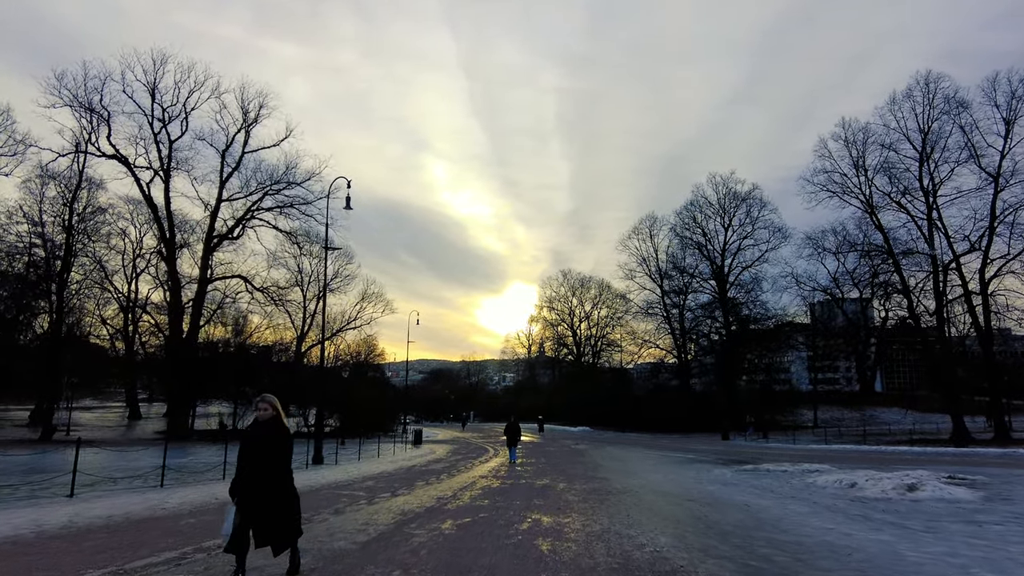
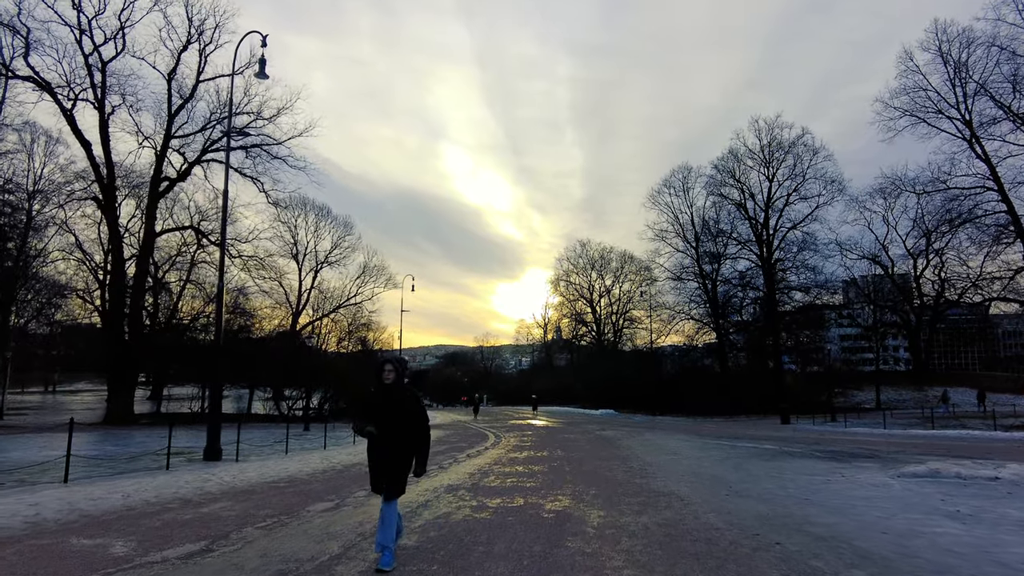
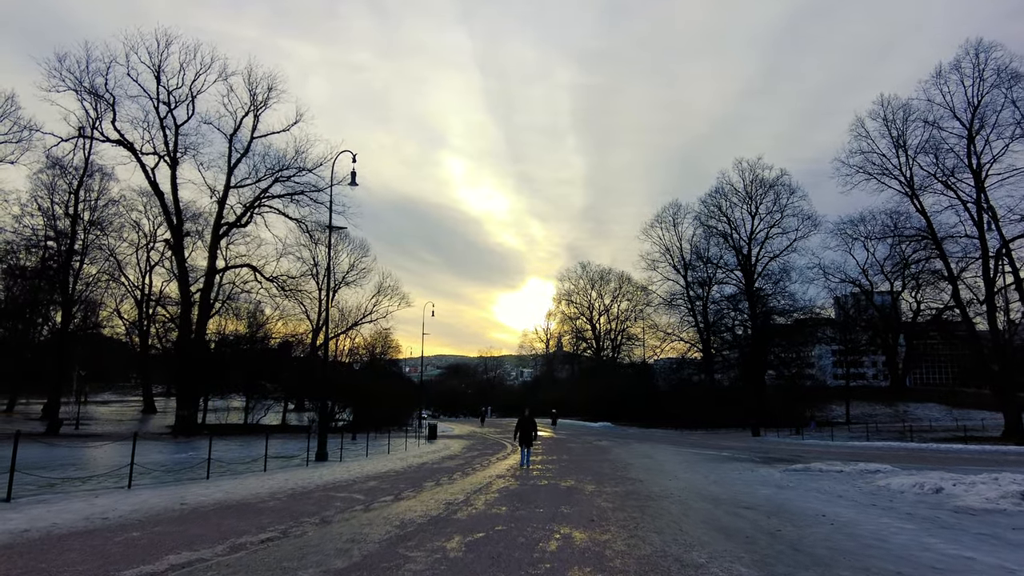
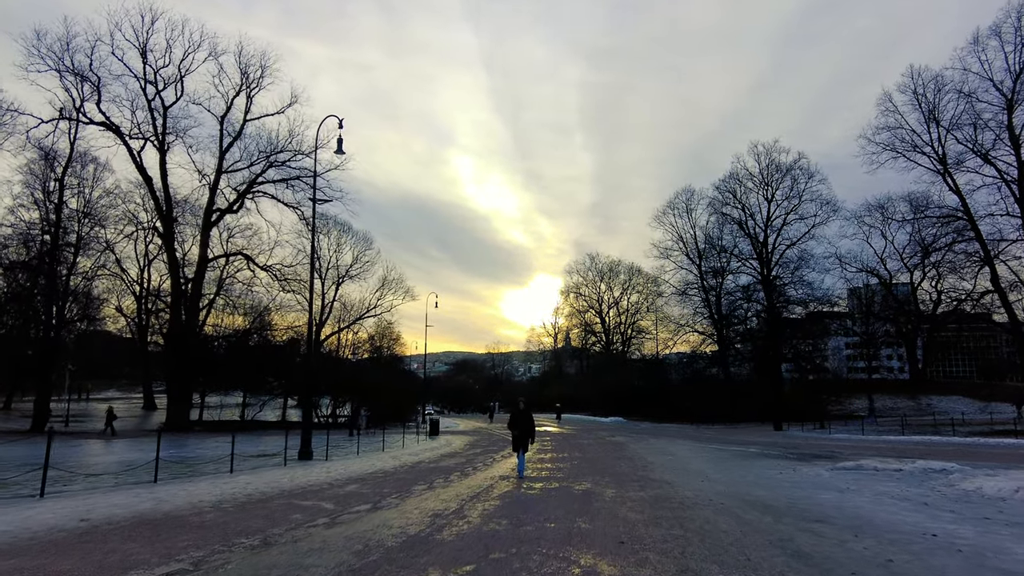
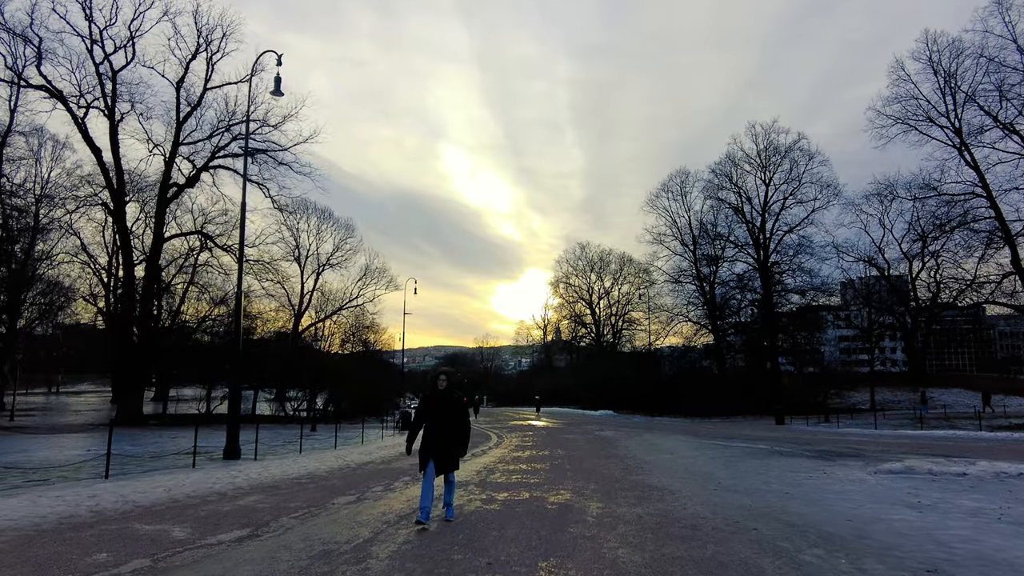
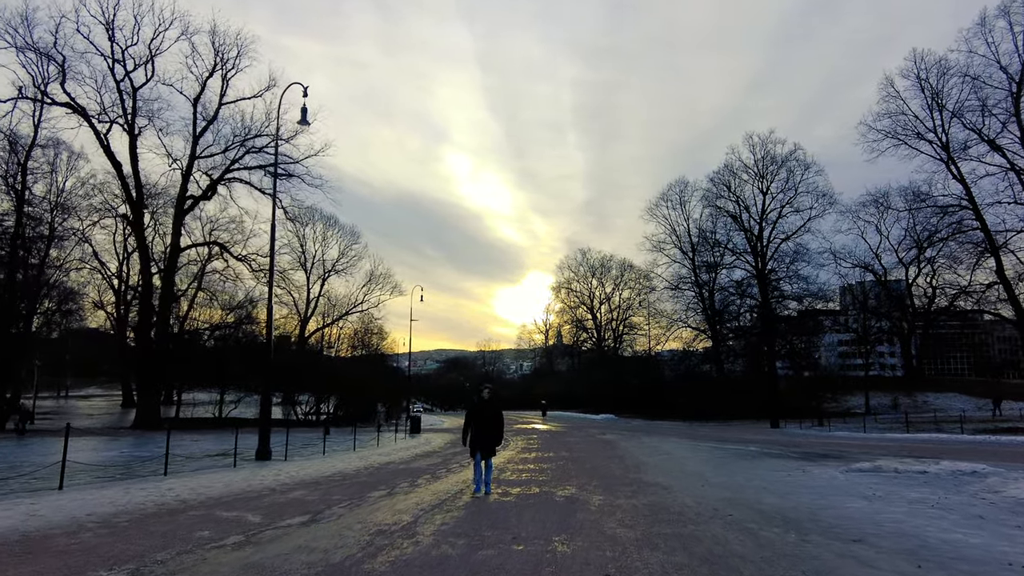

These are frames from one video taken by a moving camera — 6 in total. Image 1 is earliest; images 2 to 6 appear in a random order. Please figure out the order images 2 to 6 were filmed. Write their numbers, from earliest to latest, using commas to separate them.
3, 4, 6, 5, 2
